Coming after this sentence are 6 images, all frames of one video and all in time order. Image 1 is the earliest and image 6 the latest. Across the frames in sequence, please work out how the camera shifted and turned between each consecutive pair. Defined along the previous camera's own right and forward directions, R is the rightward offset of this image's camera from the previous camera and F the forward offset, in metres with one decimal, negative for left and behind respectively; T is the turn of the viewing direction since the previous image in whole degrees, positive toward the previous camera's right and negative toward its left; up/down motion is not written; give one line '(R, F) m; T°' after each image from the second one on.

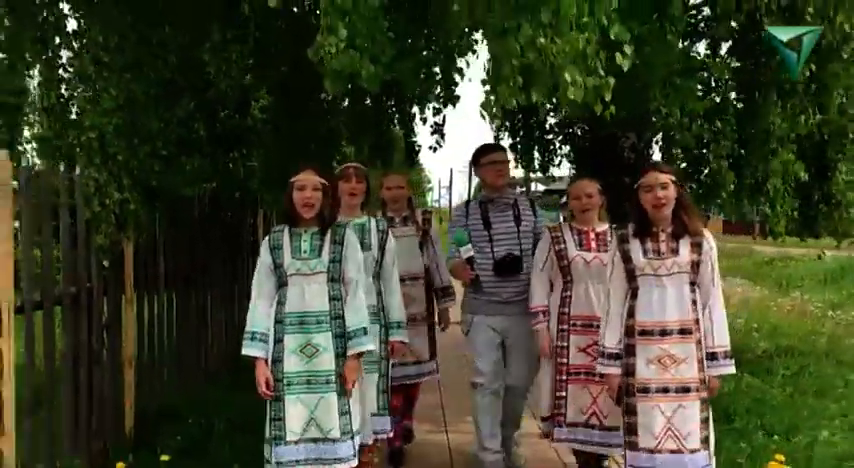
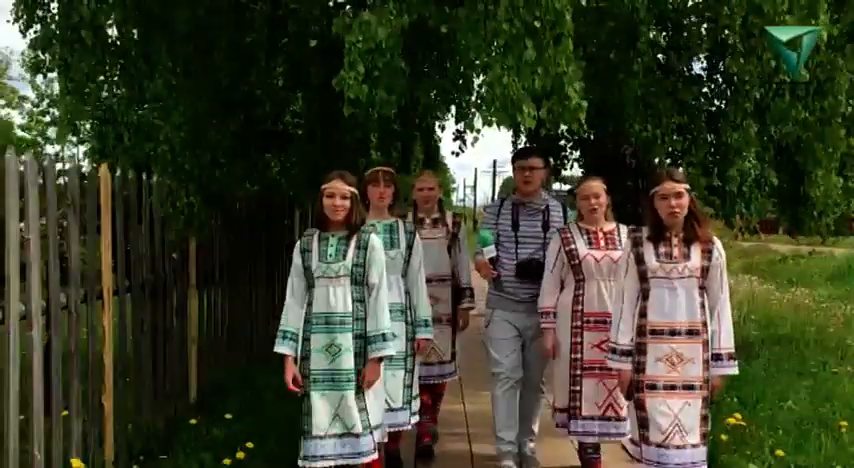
(0.0, -0.9) m; -2°
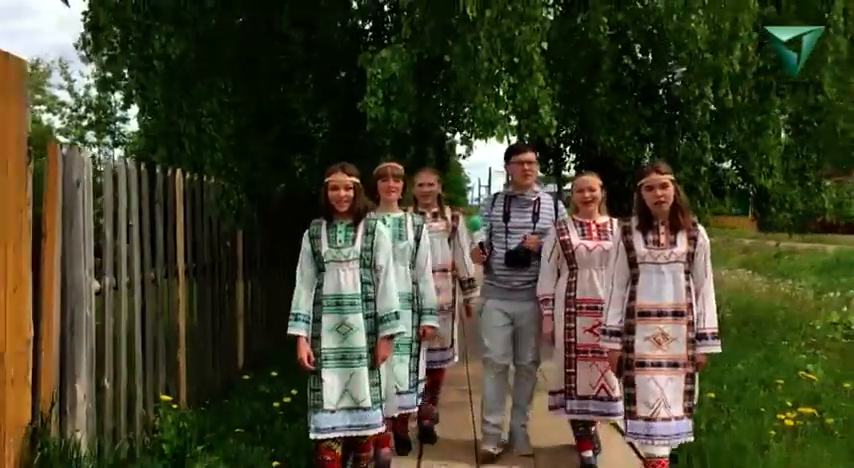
(+0.1, -1.3) m; -1°
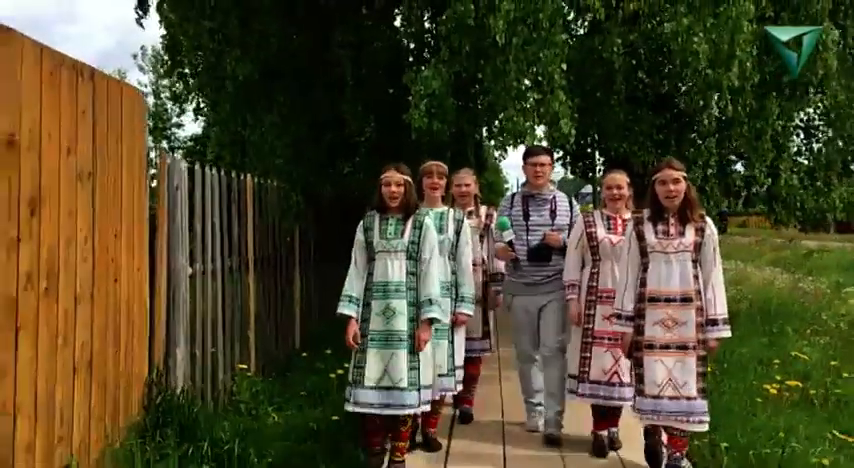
(0.0, -1.0) m; -3°
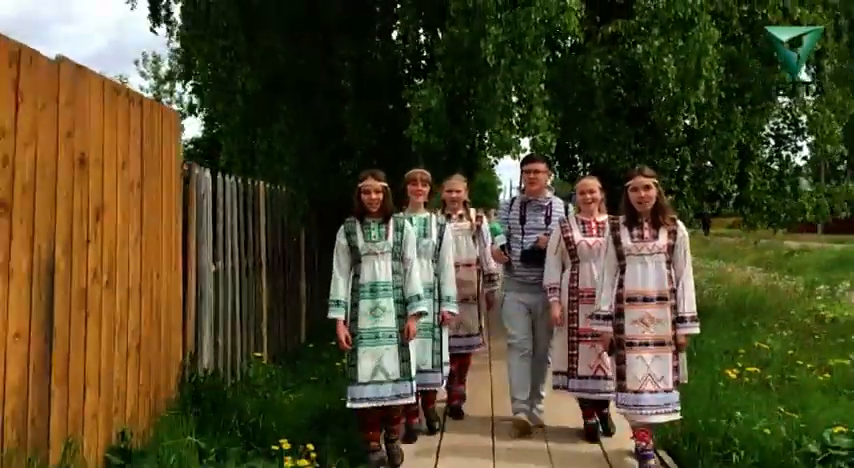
(0.0, -0.7) m; 0°
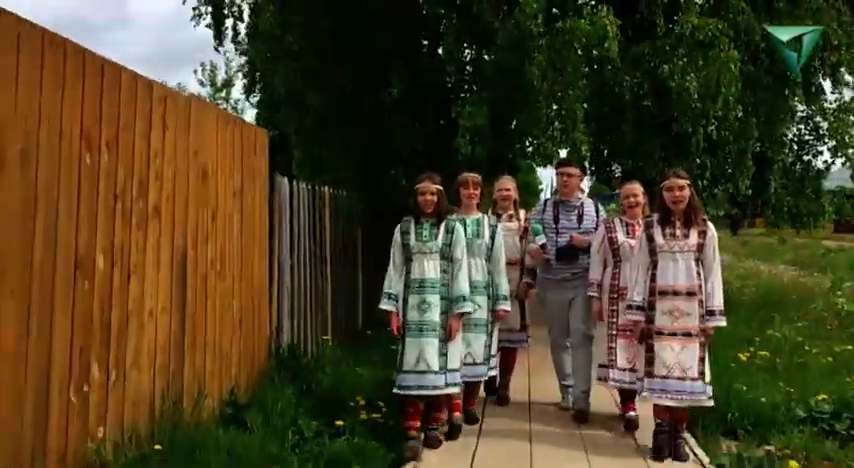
(-0.1, -1.1) m; -3°
